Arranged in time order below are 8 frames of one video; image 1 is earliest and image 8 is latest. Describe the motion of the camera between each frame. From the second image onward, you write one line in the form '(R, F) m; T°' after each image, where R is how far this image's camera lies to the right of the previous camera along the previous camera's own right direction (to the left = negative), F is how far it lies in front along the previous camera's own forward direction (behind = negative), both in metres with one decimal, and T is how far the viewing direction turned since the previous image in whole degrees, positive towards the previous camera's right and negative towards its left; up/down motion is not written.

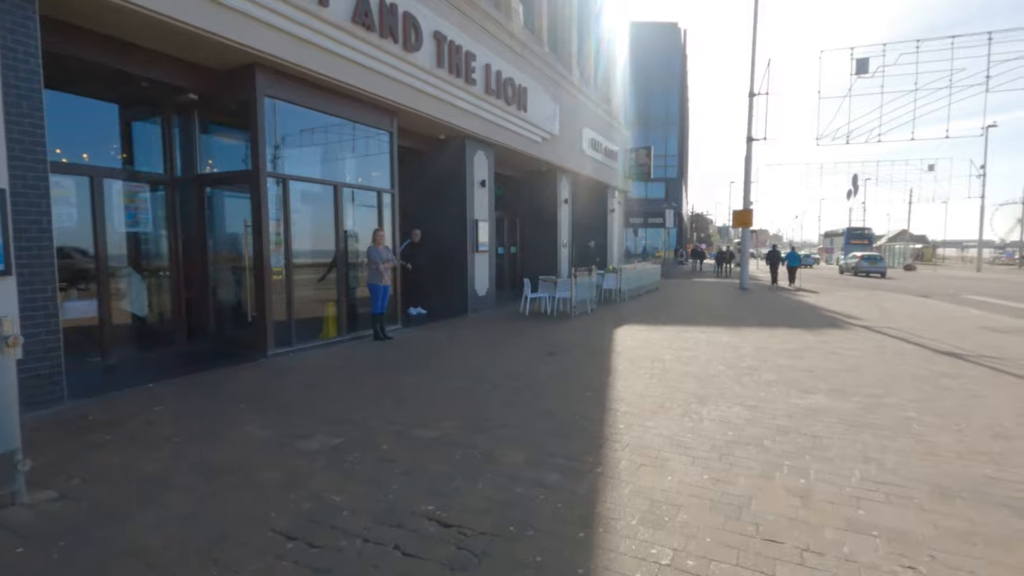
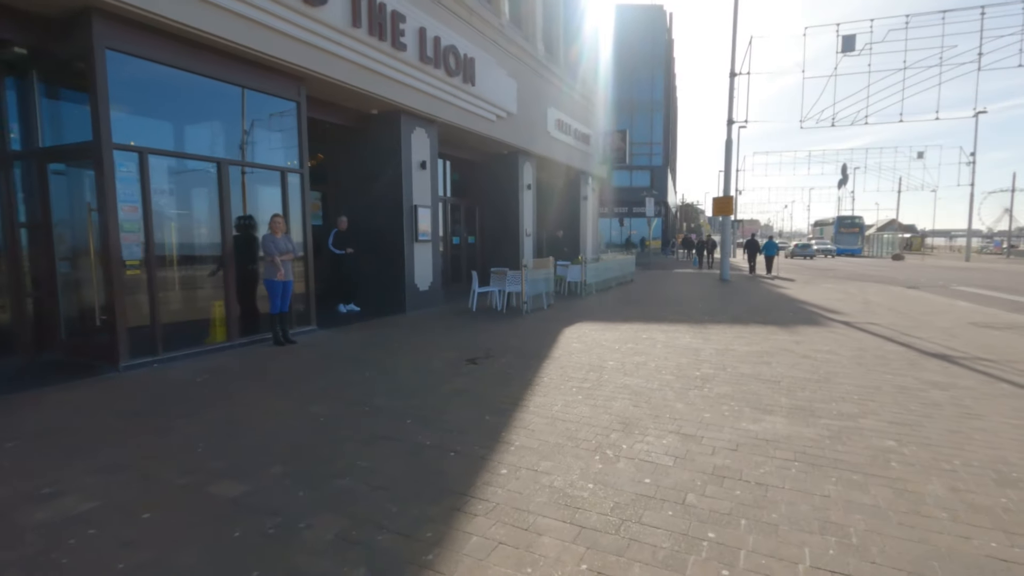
(+1.0, +1.3) m; +1°
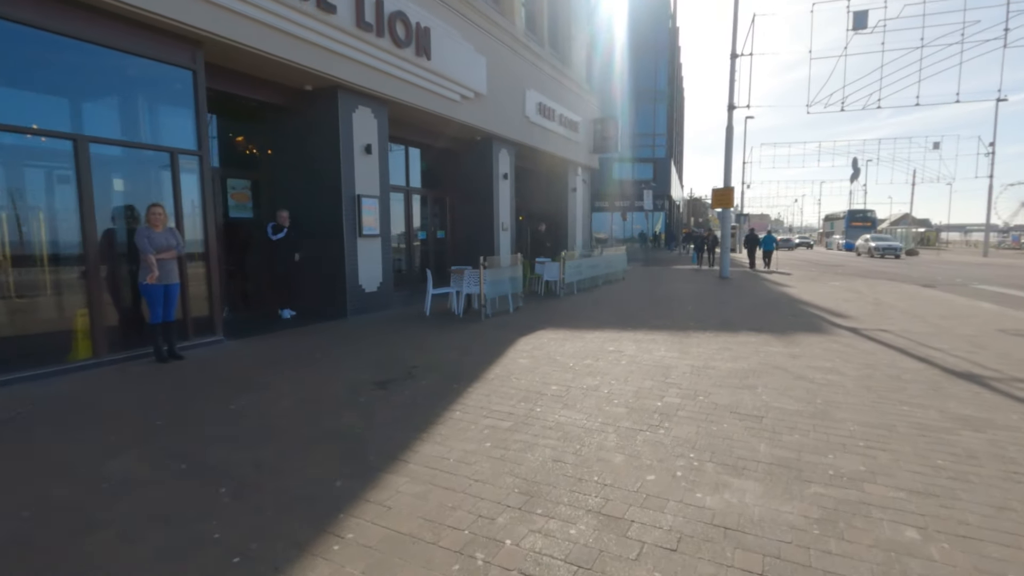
(+1.0, +1.4) m; -1°
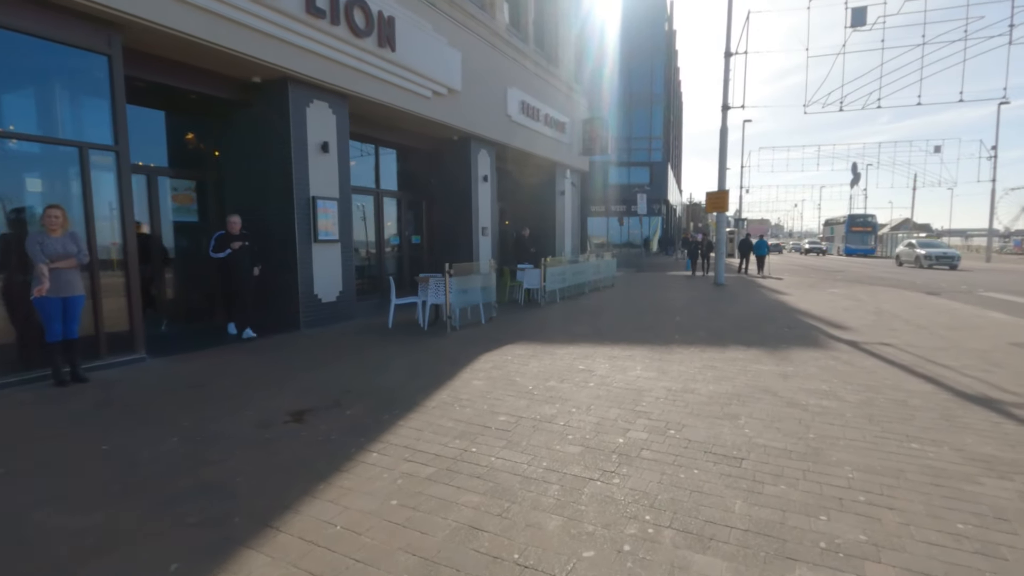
(+0.5, +0.8) m; 0°
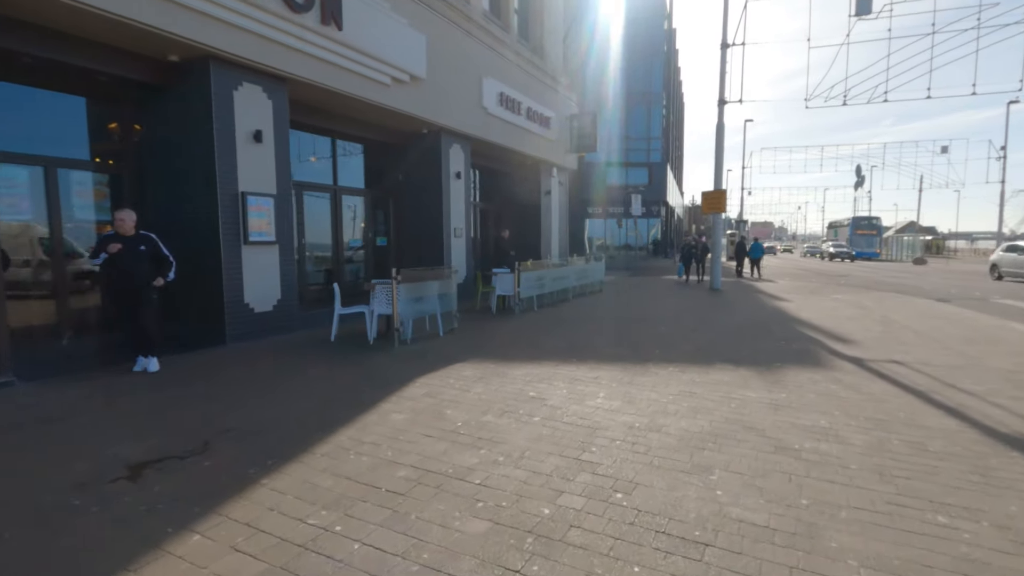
(+0.7, +1.1) m; 0°
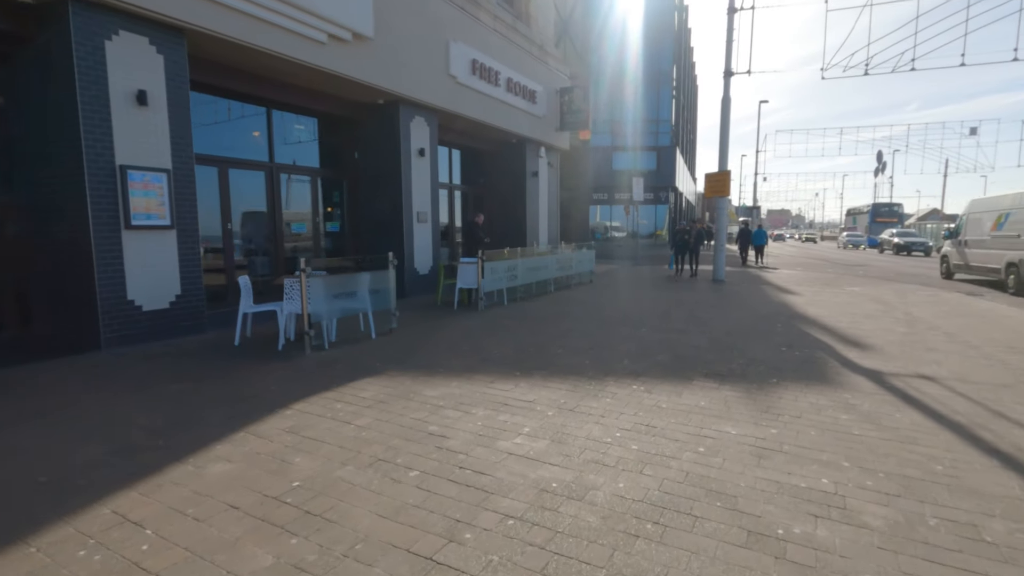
(+1.0, +1.5) m; -1°
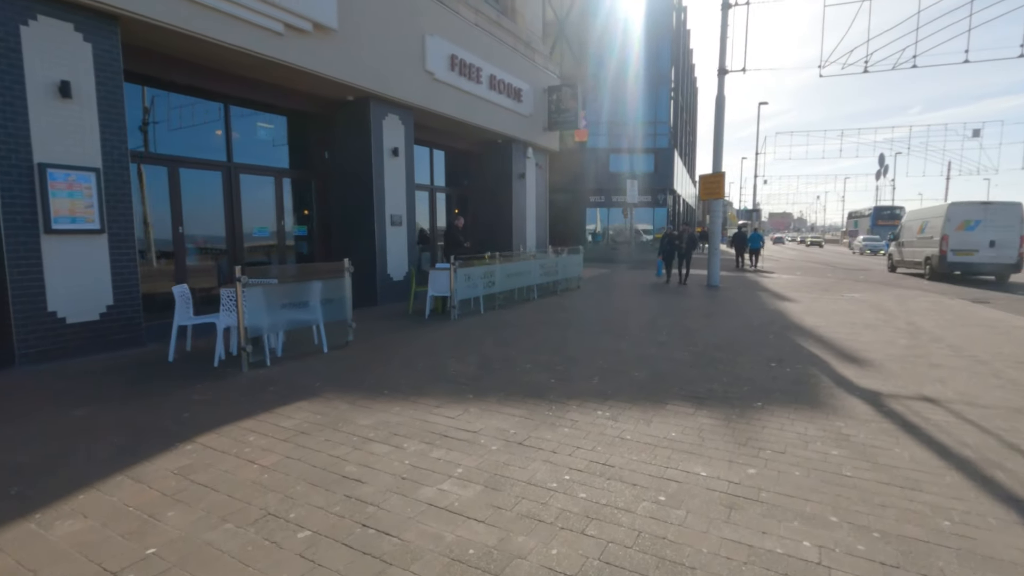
(+0.5, +0.6) m; 0°
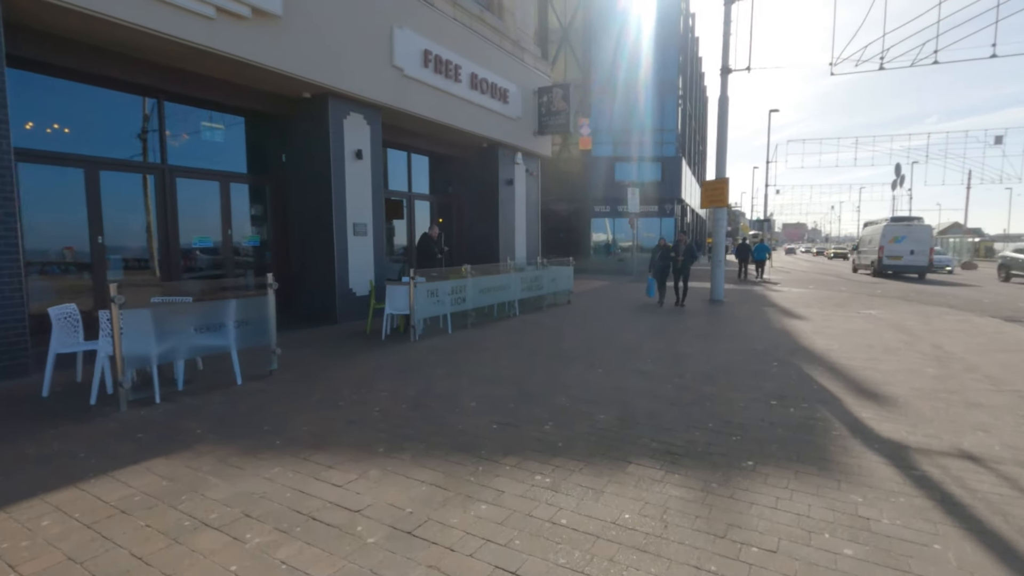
(+0.7, +1.1) m; -1°
